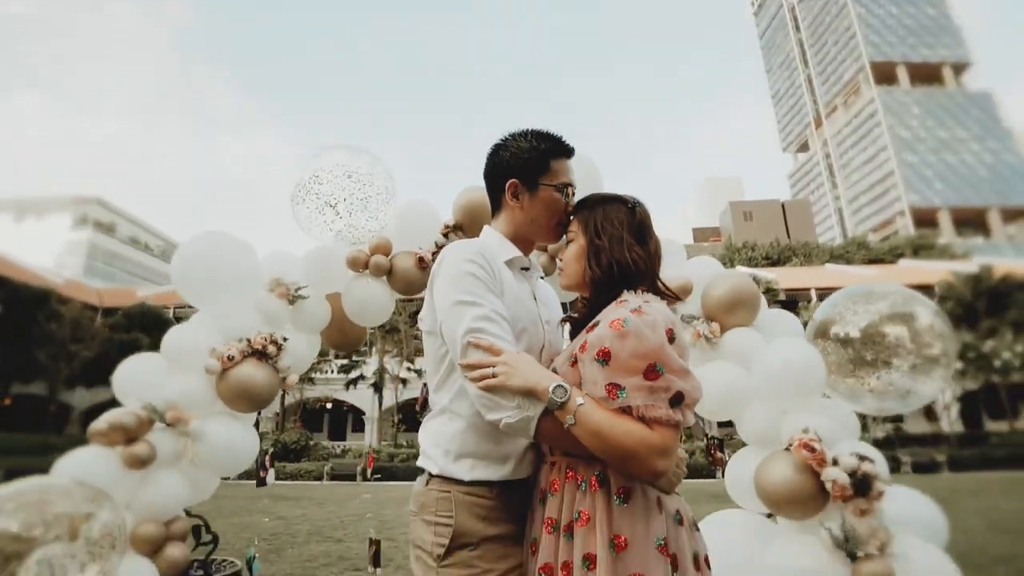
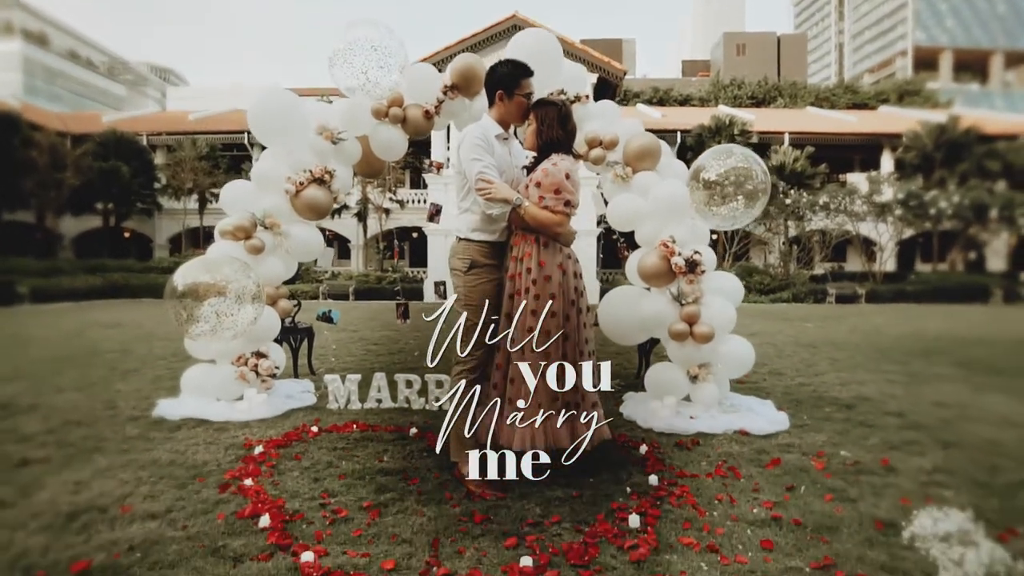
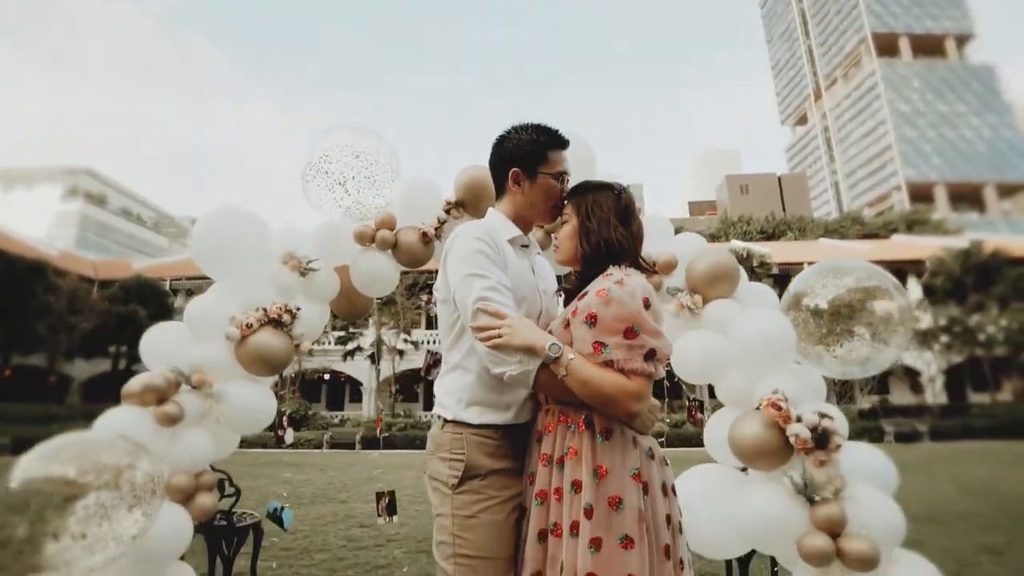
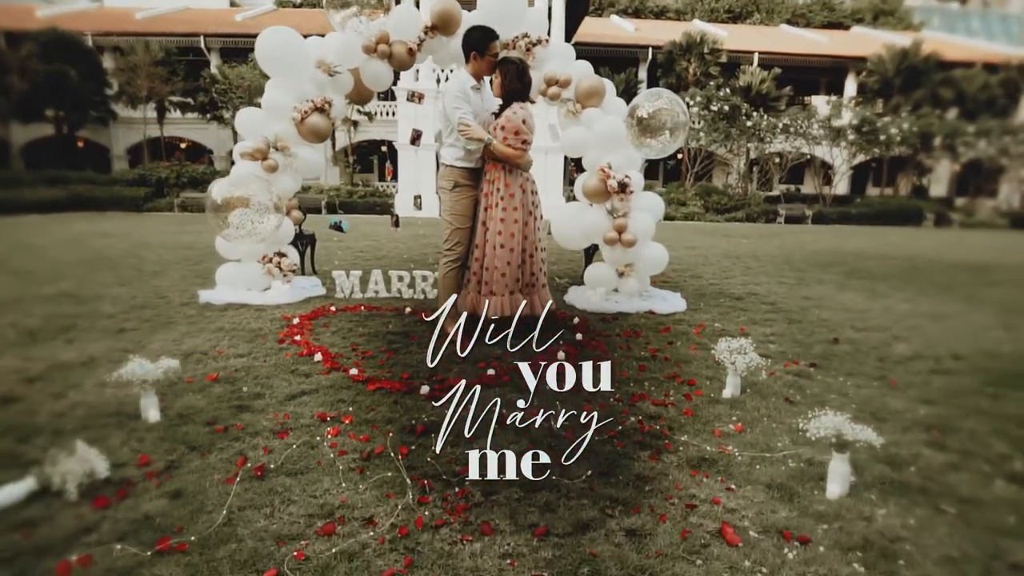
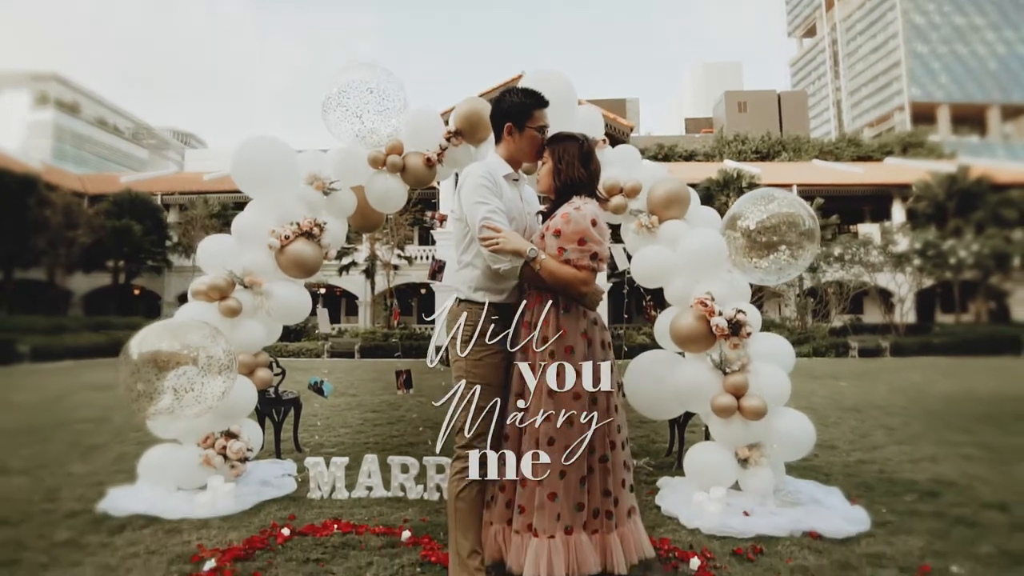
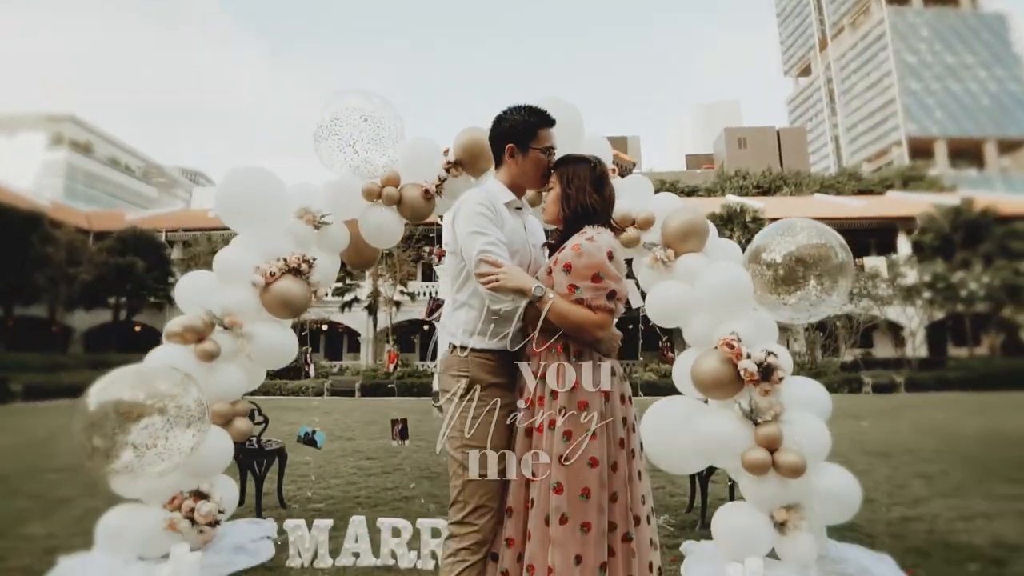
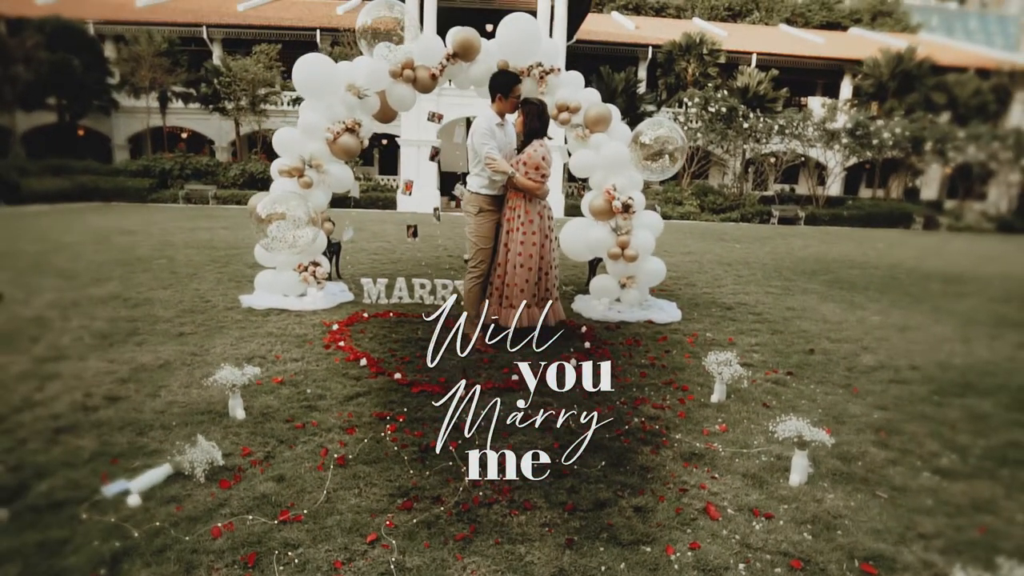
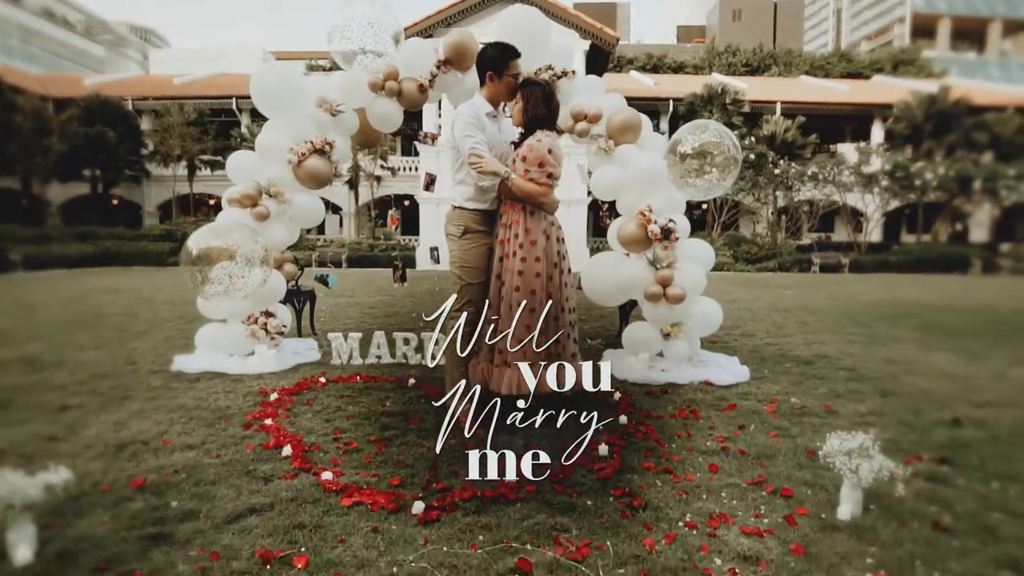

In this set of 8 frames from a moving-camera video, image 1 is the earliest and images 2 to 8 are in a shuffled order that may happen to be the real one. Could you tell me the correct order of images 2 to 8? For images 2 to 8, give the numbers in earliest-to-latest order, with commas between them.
3, 6, 5, 2, 8, 4, 7
